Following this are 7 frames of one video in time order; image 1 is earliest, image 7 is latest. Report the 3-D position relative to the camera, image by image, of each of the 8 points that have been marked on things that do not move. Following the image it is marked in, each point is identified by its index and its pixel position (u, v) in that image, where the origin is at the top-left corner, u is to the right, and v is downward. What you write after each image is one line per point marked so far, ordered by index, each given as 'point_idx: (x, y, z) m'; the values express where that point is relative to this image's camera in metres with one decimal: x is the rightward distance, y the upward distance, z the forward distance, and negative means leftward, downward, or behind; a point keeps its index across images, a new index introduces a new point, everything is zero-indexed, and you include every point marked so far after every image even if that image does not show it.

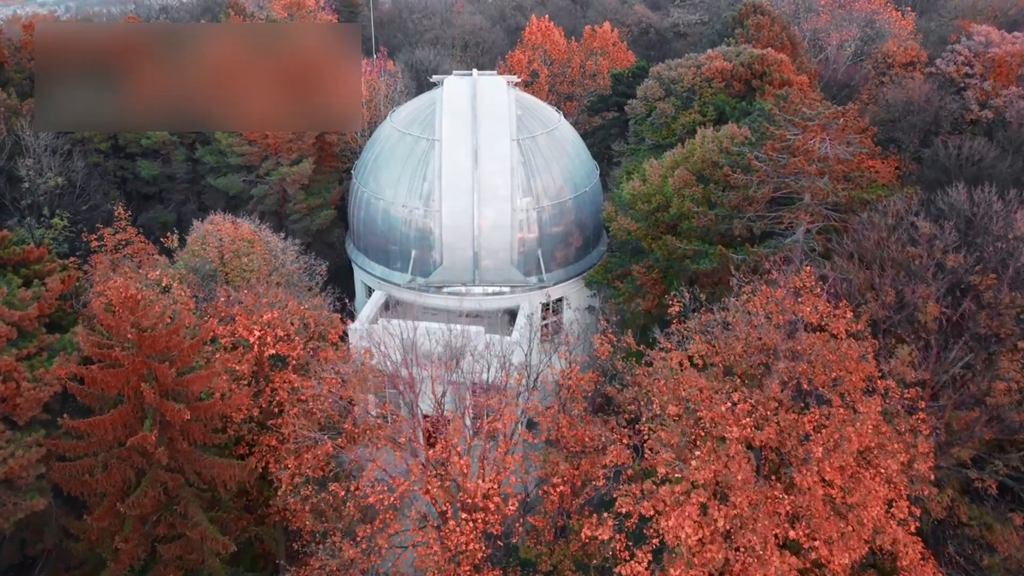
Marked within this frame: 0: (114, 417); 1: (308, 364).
0: (-7.8, -2.6, +15.8) m
1: (-5.0, -1.9, +19.6) m
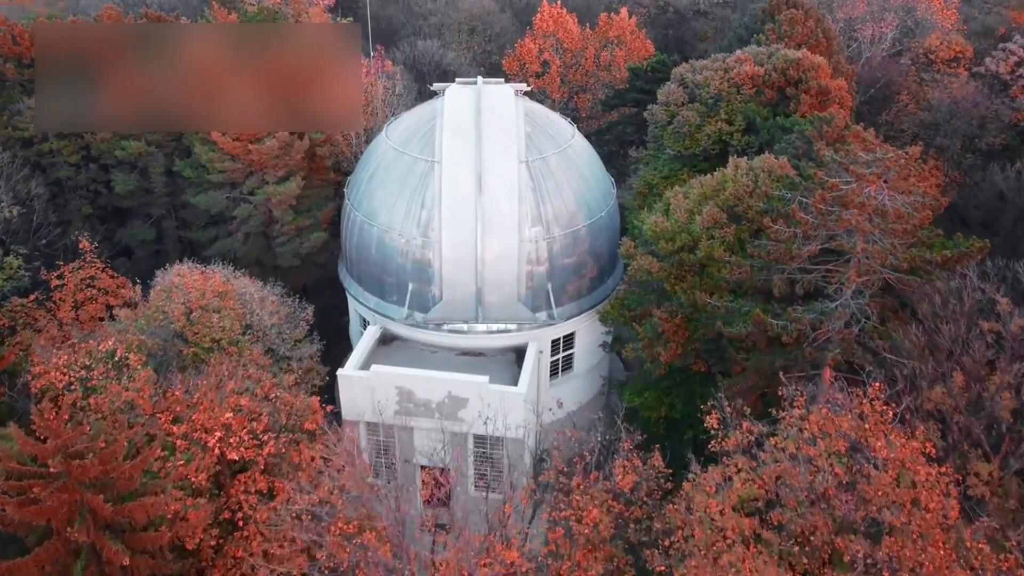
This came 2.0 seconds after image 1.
0: (-7.8, -4.5, +13.1) m
1: (-4.9, -3.6, +17.0) m
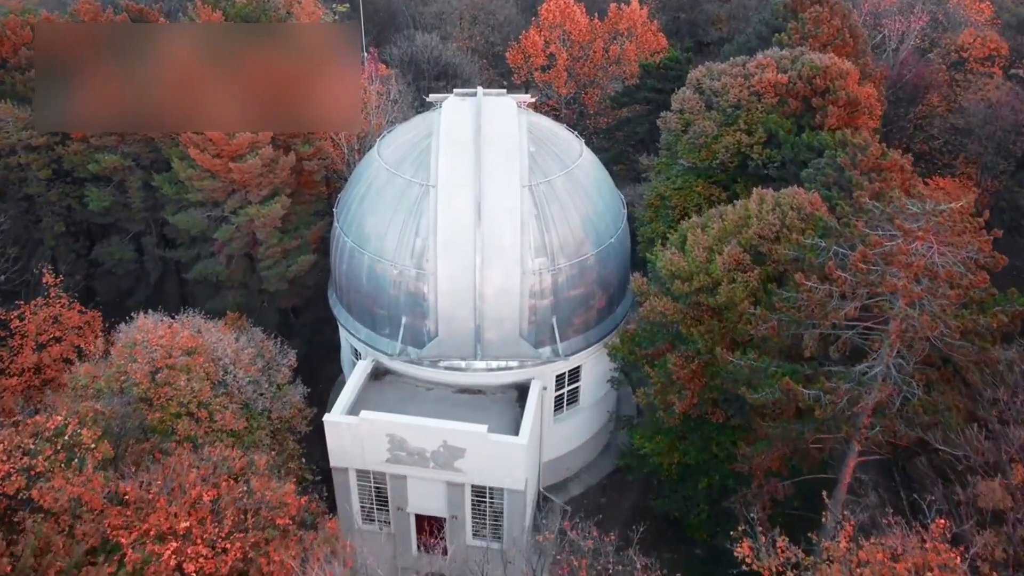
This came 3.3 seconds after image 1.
0: (-7.9, -6.1, +11.2) m
1: (-4.9, -5.1, +15.0) m
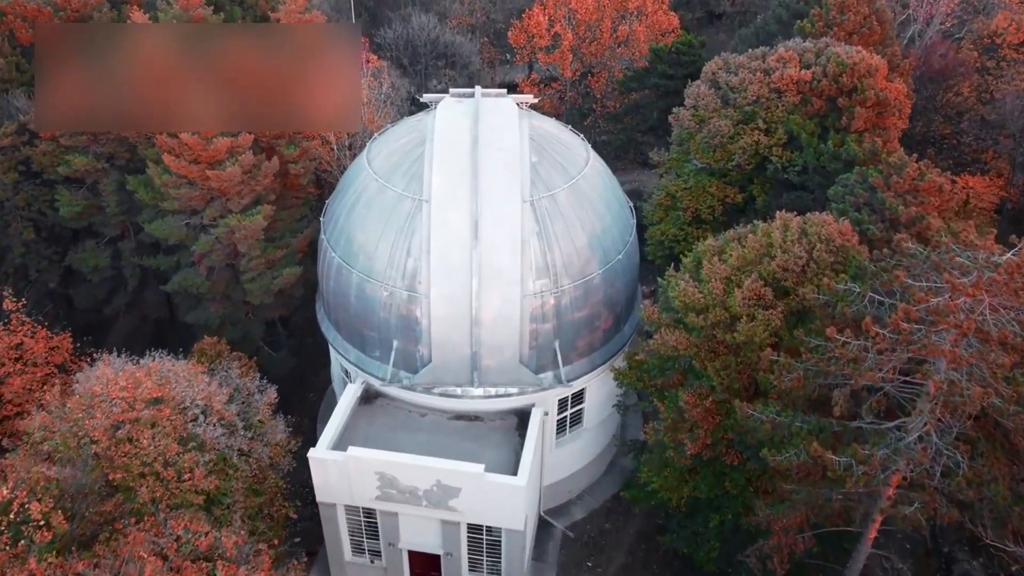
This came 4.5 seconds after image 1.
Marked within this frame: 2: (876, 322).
0: (-8.0, -7.4, +9.7) m
1: (-5.0, -6.3, +13.4) m
2: (+7.4, -0.7, +16.2) m
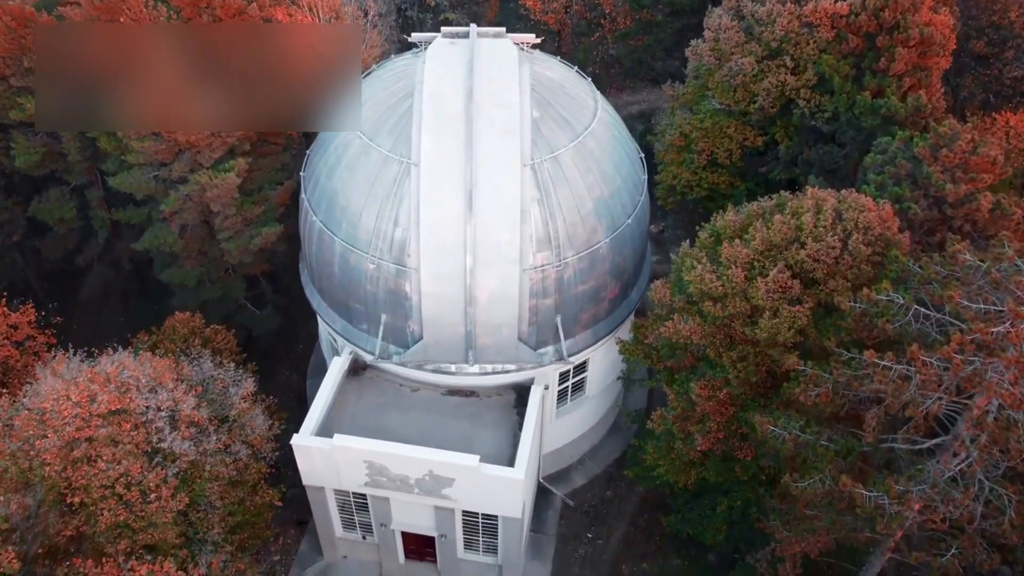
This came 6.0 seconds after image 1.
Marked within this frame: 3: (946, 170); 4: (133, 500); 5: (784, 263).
0: (-8.1, -8.5, +8.8) m
1: (-5.1, -6.9, +12.3) m
2: (+7.3, -1.0, +14.3) m
3: (+10.1, +2.7, +18.5) m
4: (-7.3, -4.1, +15.5) m
5: (+6.0, +0.5, +17.5) m
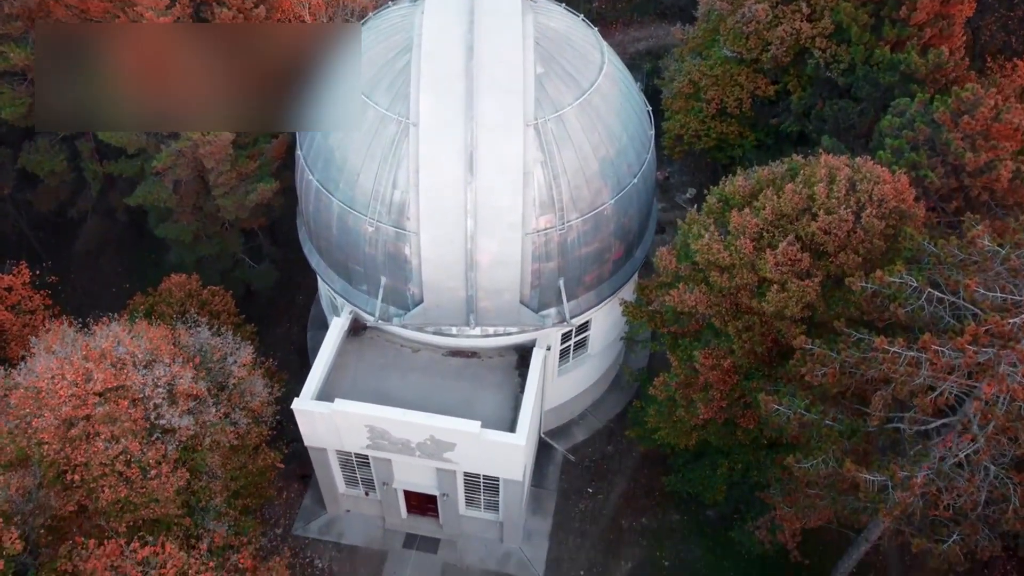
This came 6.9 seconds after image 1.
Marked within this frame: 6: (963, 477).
0: (-8.1, -8.6, +9.2) m
1: (-5.1, -6.7, +12.5) m
2: (+7.4, -0.7, +13.9) m
3: (+10.1, +3.3, +17.8) m
4: (-7.3, -3.7, +15.4) m
5: (+6.0, +1.1, +17.0) m
6: (+7.7, -3.3, +13.7) m
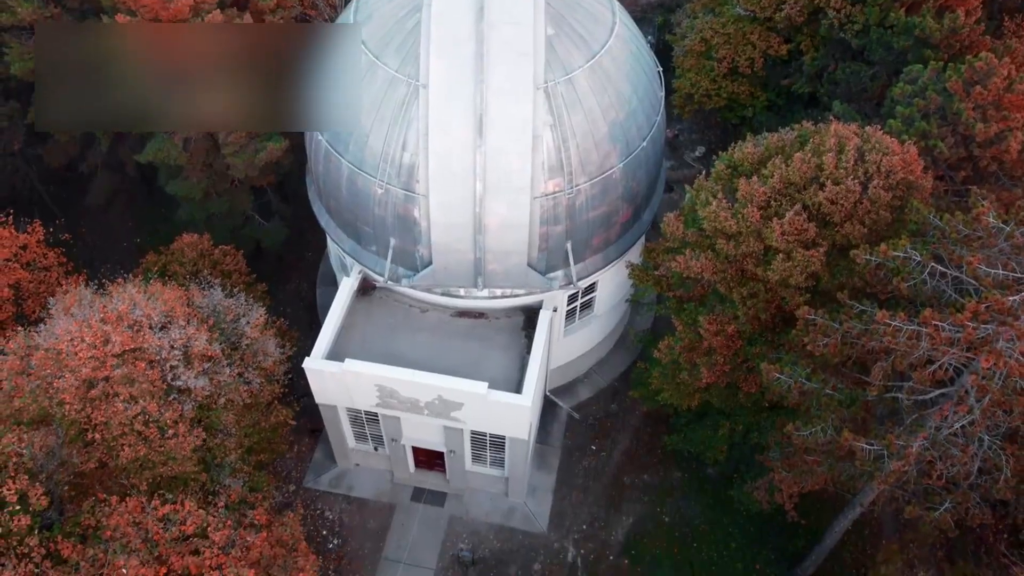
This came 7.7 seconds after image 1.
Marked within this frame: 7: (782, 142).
0: (-8.1, -8.3, +10.1) m
1: (-5.0, -6.2, +13.2) m
2: (+7.5, -0.3, +14.1) m
3: (+10.4, +4.0, +17.7) m
4: (-7.2, -3.0, +15.9) m
5: (+6.2, +1.7, +17.1) m
6: (+7.8, -2.8, +14.1) m
7: (+6.4, +3.4, +18.8) m
